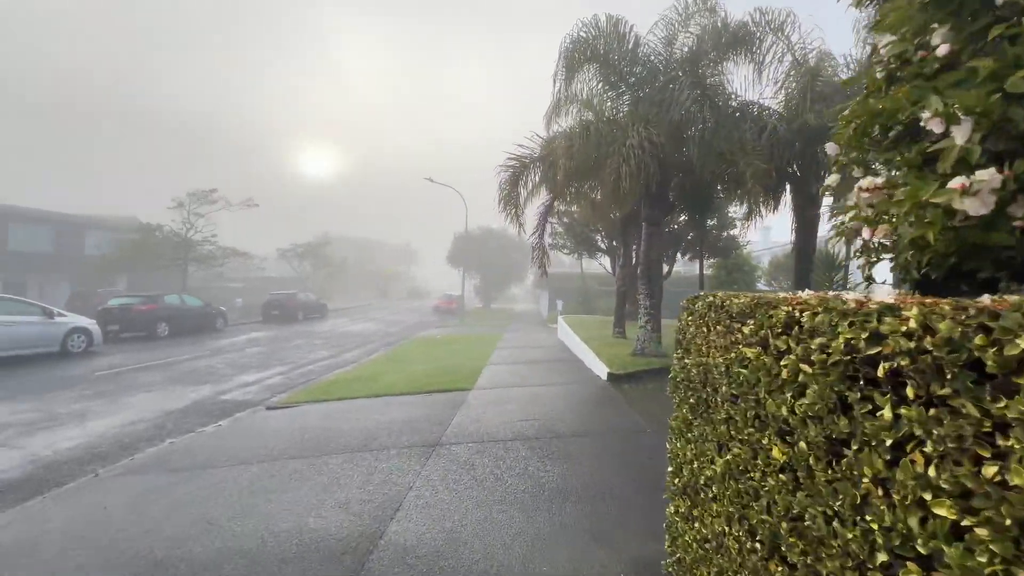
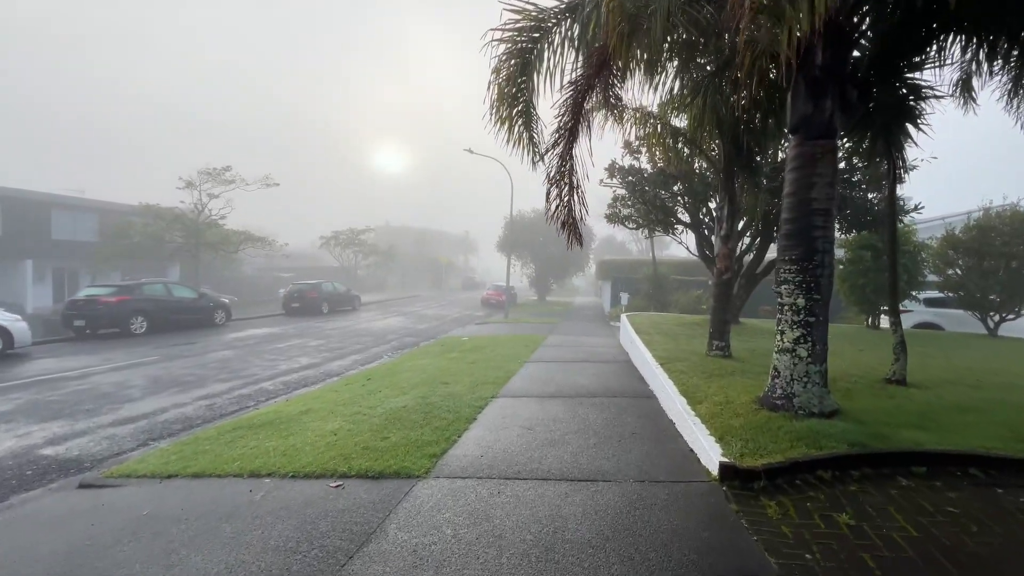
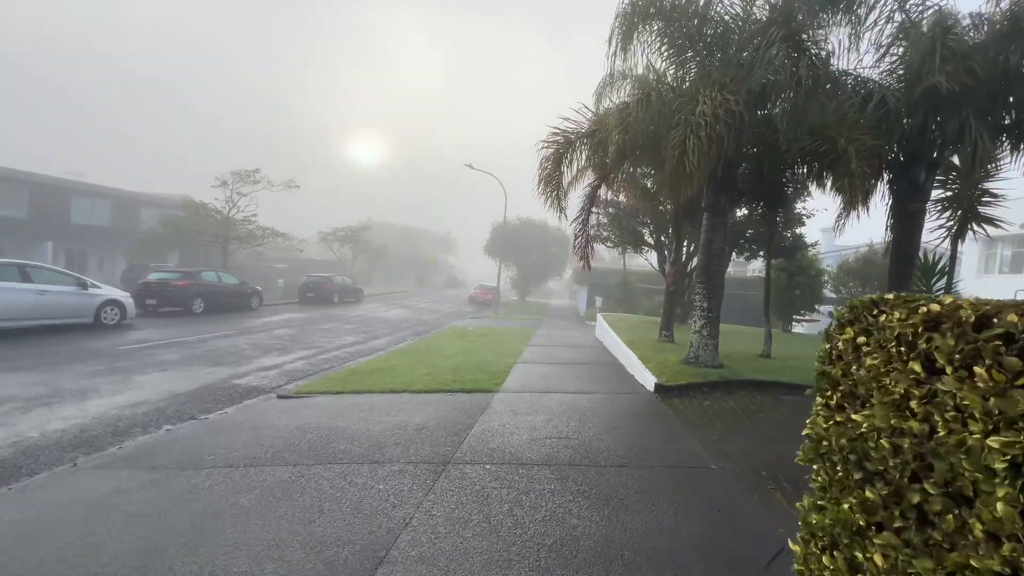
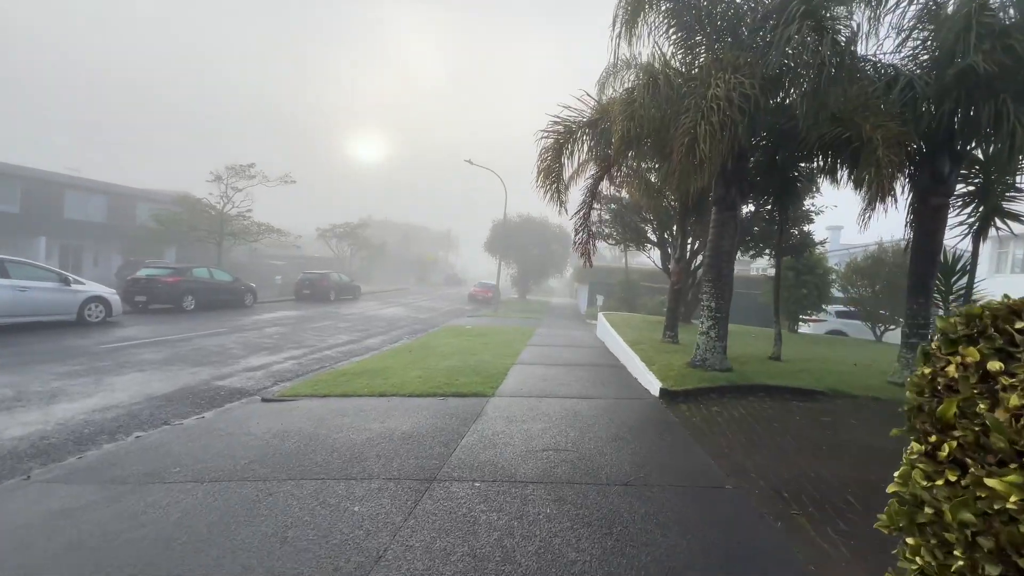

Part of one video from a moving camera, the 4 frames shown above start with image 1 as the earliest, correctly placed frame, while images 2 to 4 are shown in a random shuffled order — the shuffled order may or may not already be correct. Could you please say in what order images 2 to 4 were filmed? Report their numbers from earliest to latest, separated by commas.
3, 4, 2
